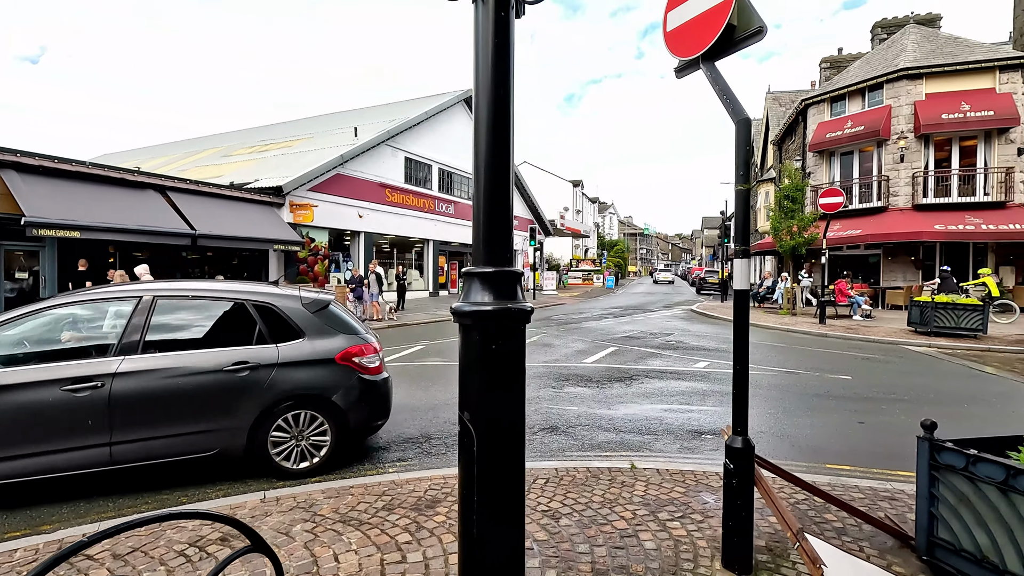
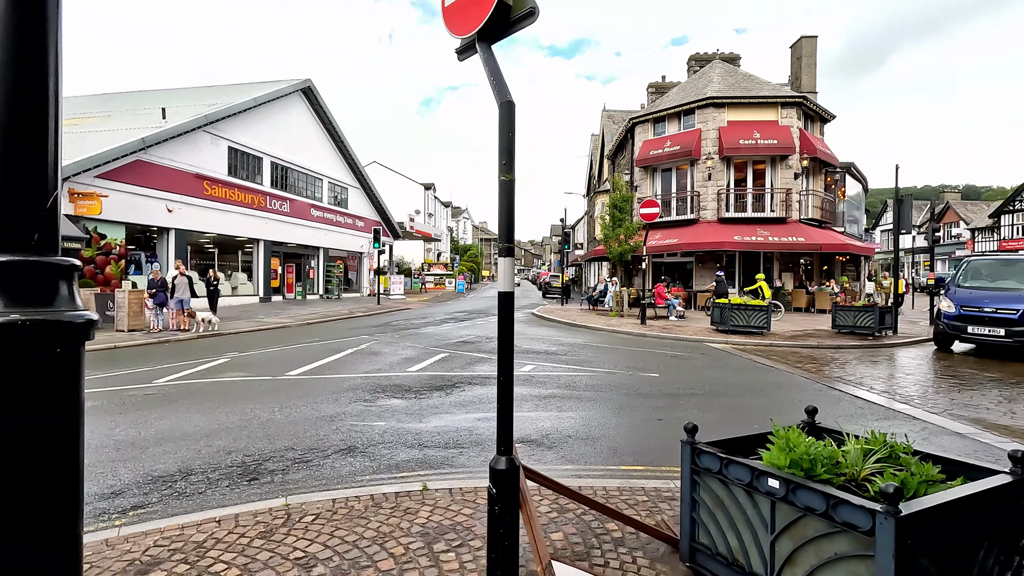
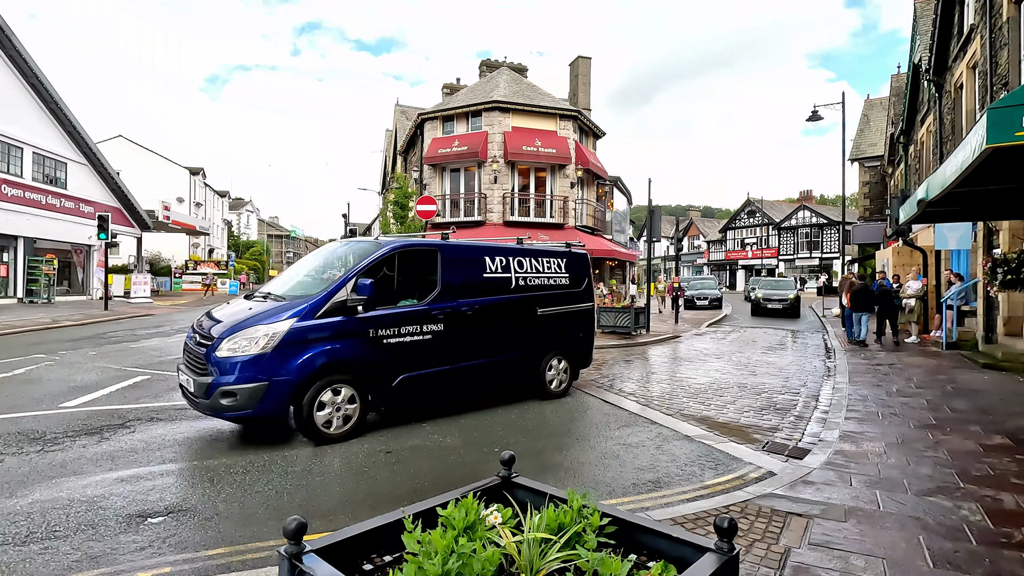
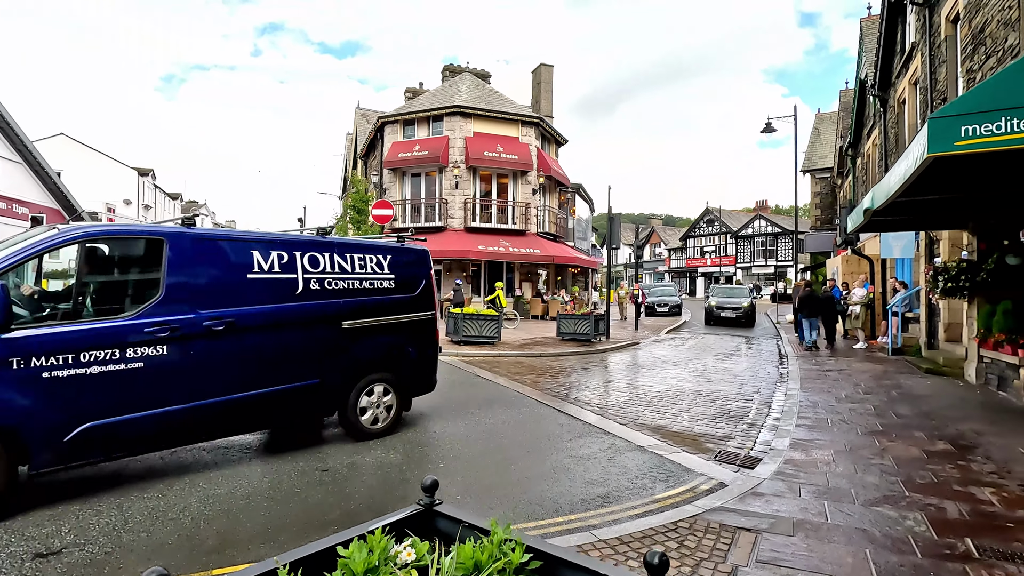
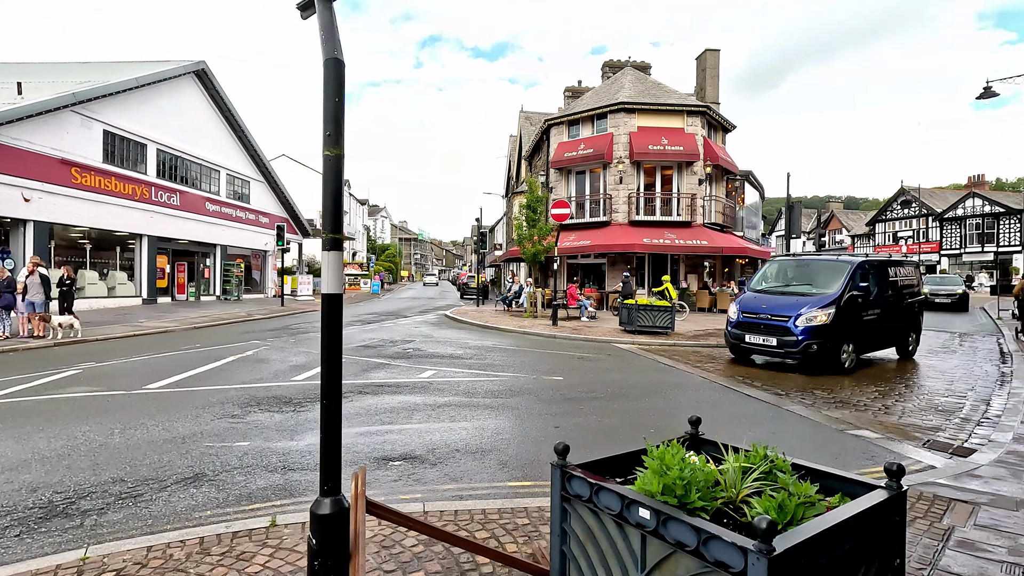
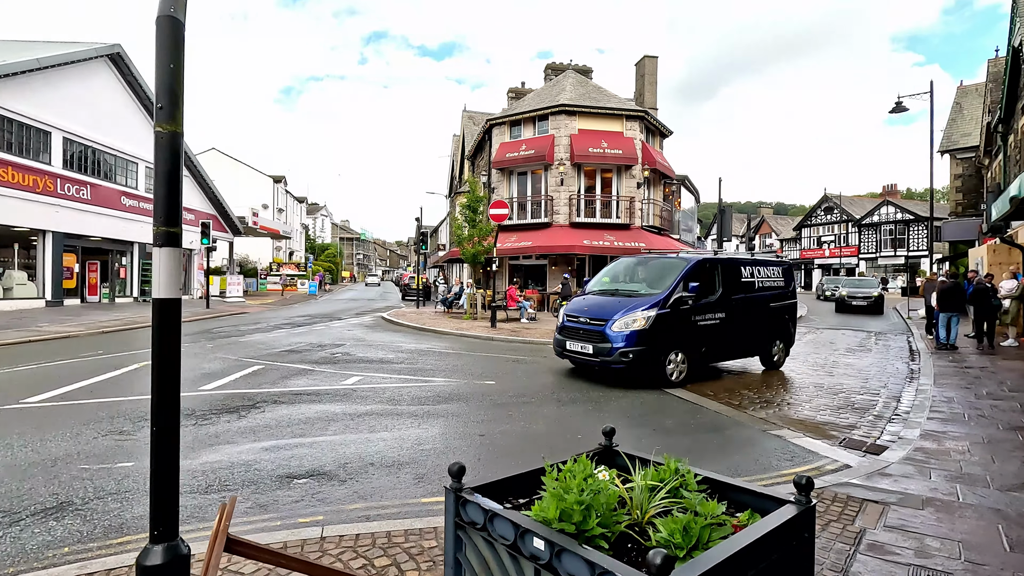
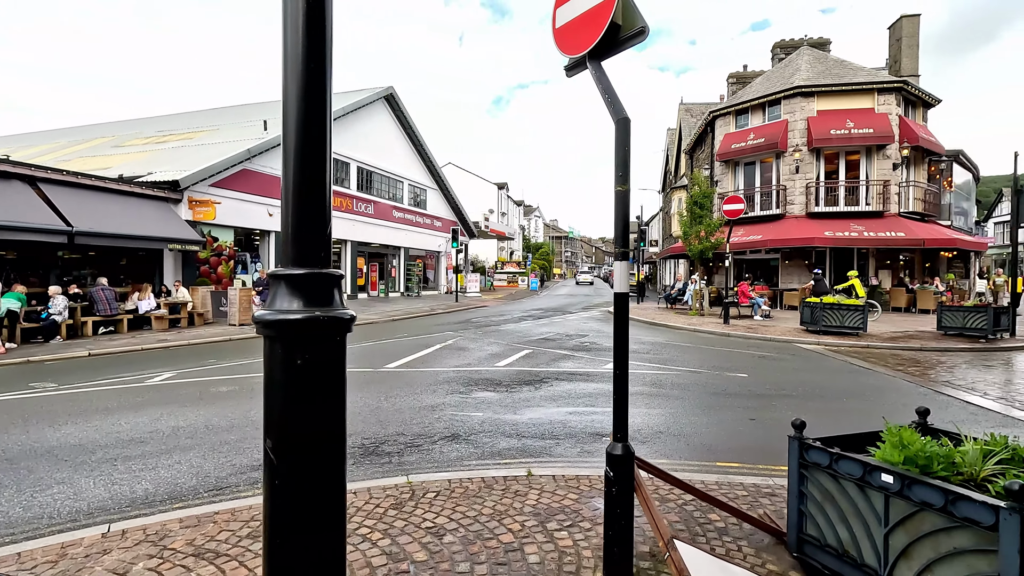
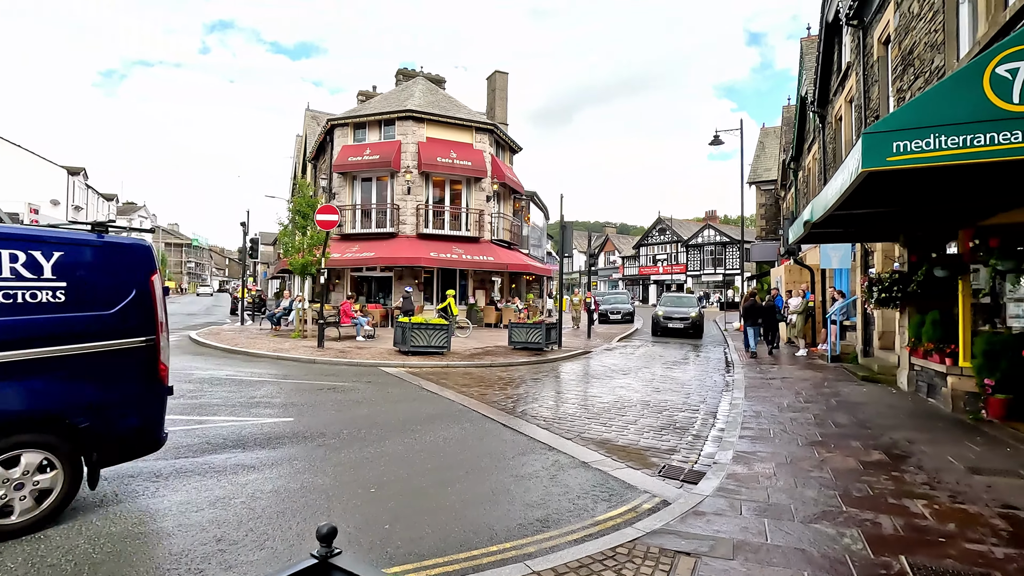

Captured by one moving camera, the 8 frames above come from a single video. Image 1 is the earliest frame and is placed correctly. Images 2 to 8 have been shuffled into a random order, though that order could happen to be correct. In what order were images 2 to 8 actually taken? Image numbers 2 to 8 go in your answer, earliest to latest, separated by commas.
7, 2, 5, 6, 3, 4, 8
